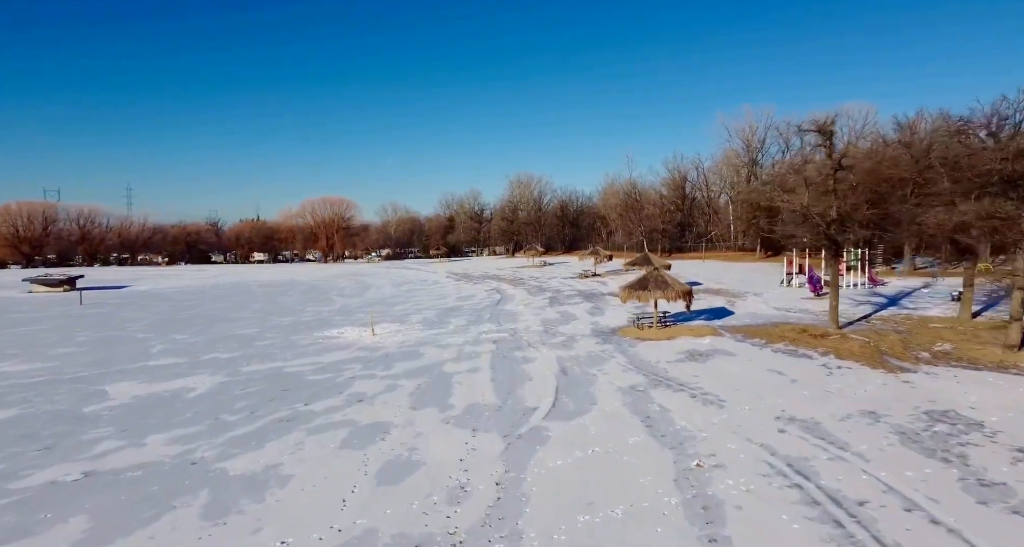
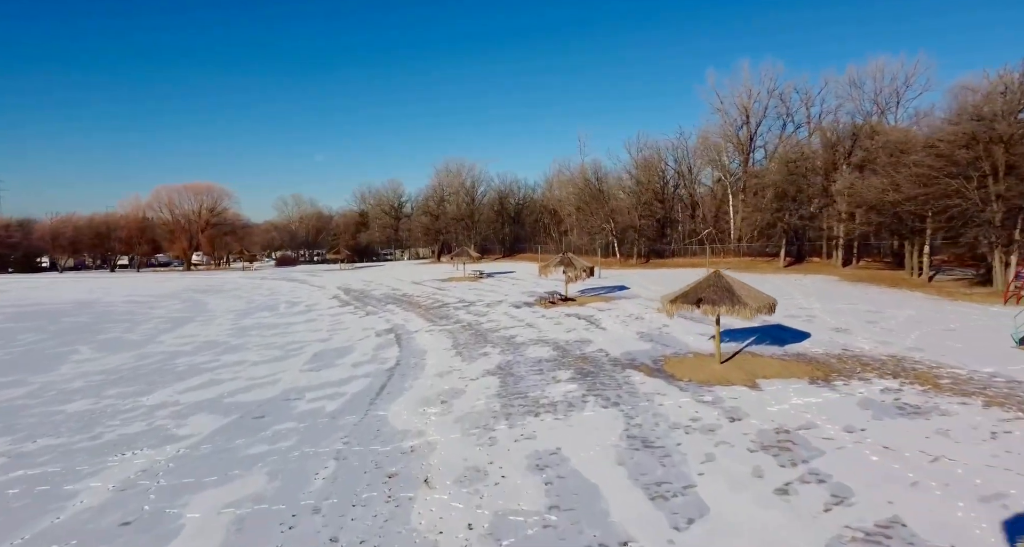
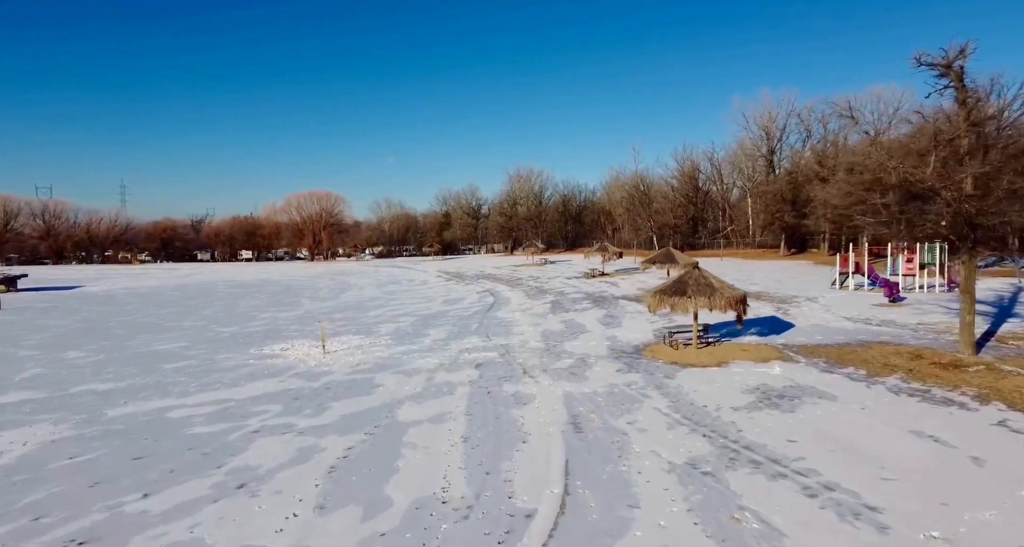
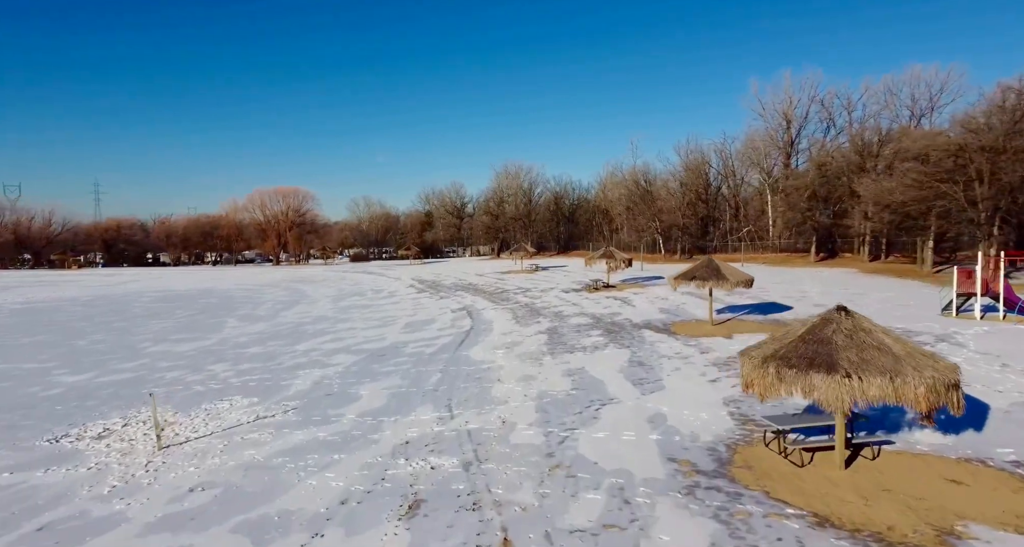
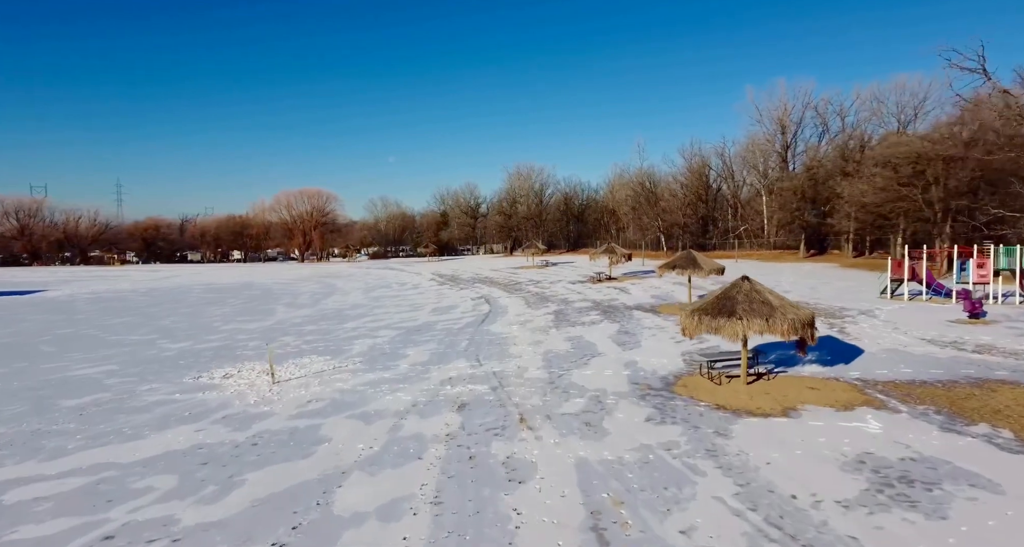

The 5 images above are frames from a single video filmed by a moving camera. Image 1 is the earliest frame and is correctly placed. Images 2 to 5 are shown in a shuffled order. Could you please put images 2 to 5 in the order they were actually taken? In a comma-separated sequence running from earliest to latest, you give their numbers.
3, 5, 4, 2
